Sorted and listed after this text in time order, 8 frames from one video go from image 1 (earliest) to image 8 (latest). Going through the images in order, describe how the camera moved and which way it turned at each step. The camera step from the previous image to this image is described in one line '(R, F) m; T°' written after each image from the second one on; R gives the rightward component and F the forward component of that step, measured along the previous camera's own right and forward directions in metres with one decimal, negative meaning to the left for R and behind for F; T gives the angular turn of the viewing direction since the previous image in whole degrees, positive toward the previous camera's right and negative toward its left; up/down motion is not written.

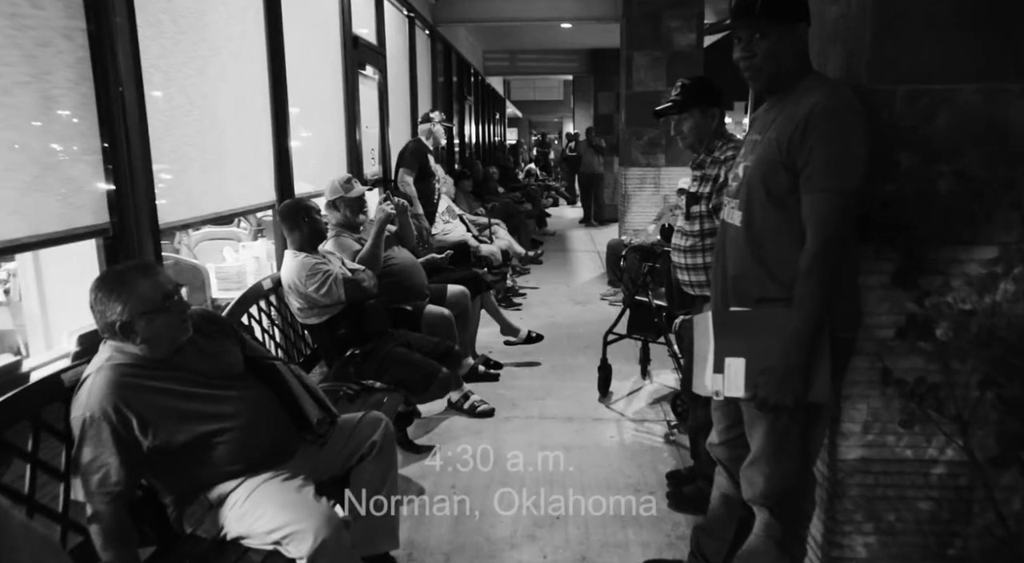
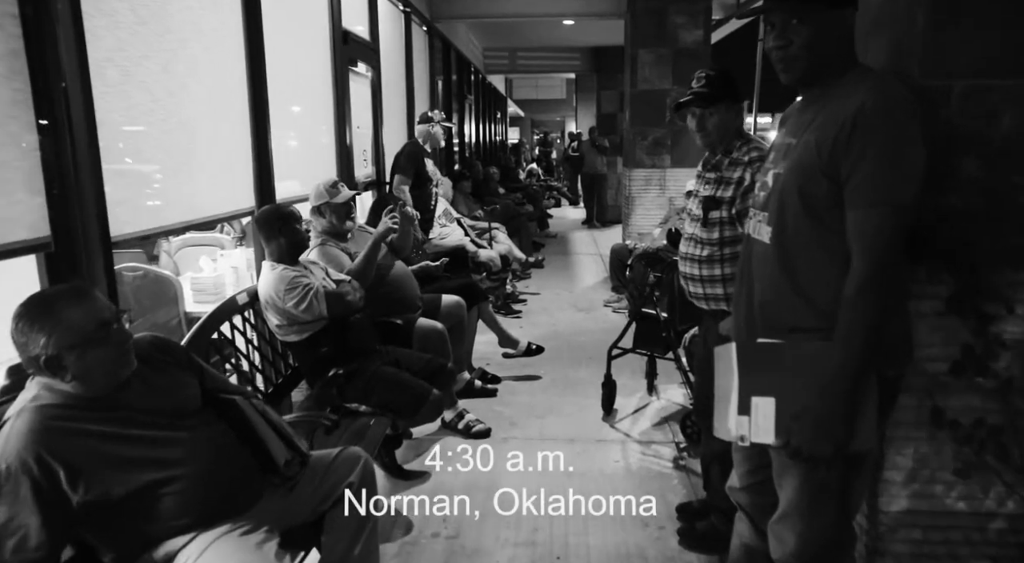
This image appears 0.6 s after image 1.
(0.0, +0.3) m; 0°
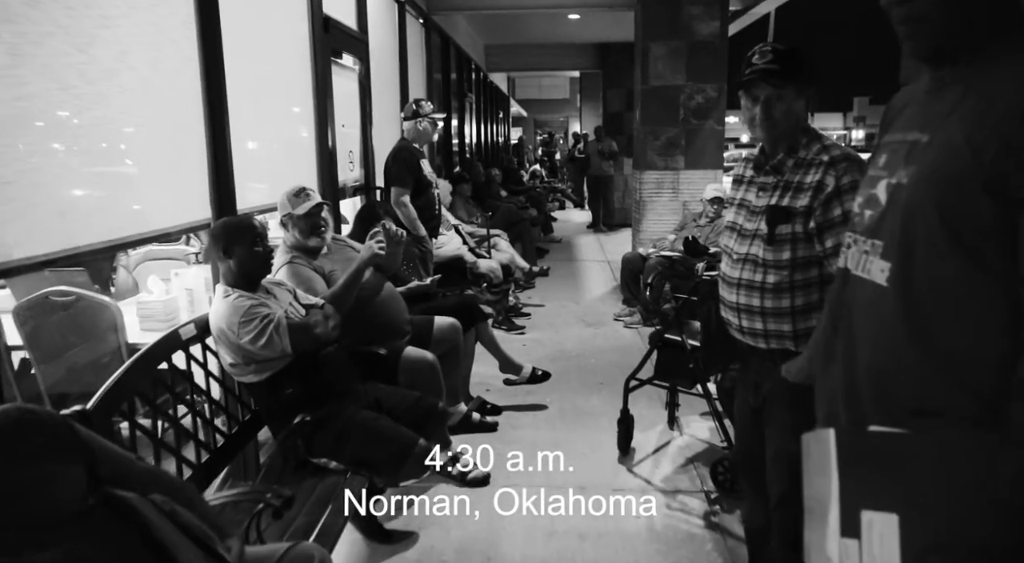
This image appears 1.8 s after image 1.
(0.0, +0.5) m; 0°
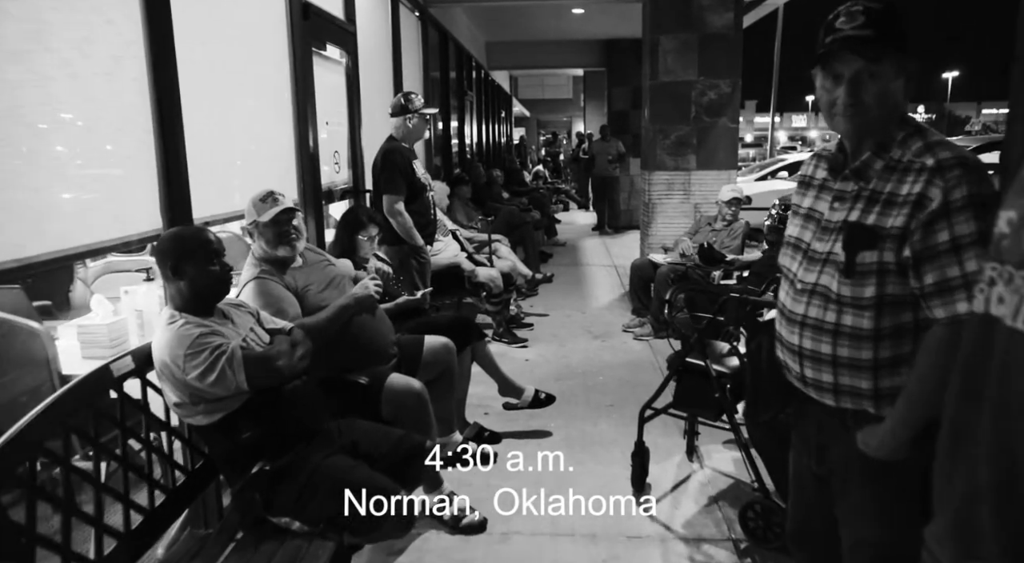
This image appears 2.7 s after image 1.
(0.0, +0.4) m; 0°
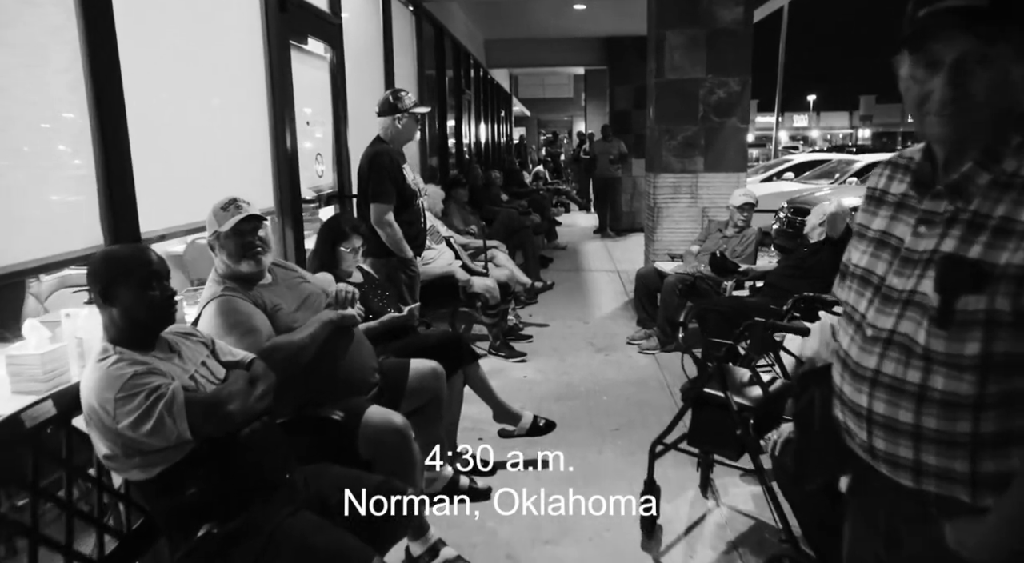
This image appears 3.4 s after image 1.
(0.0, +0.3) m; 0°
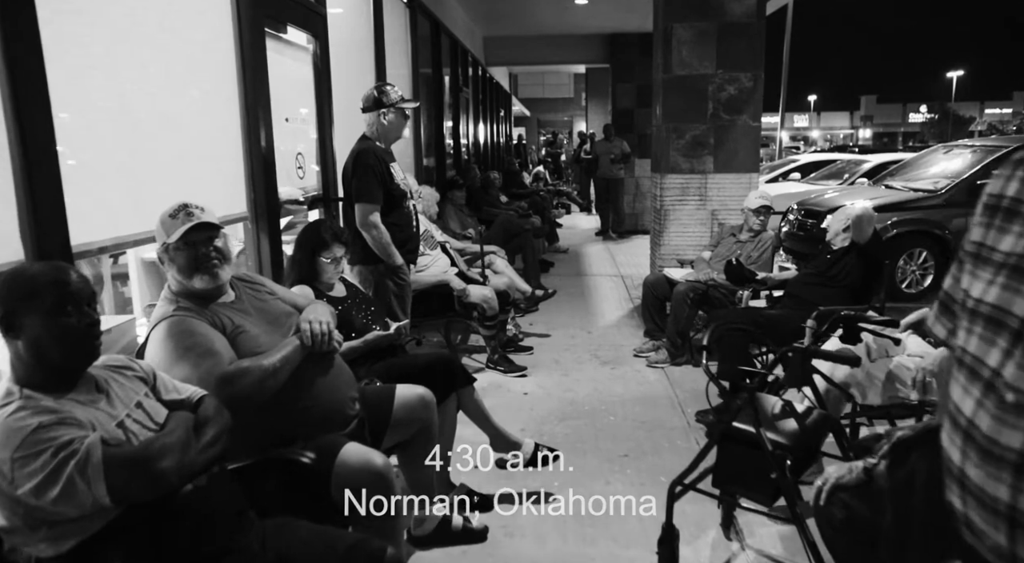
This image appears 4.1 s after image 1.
(0.0, +0.3) m; 0°
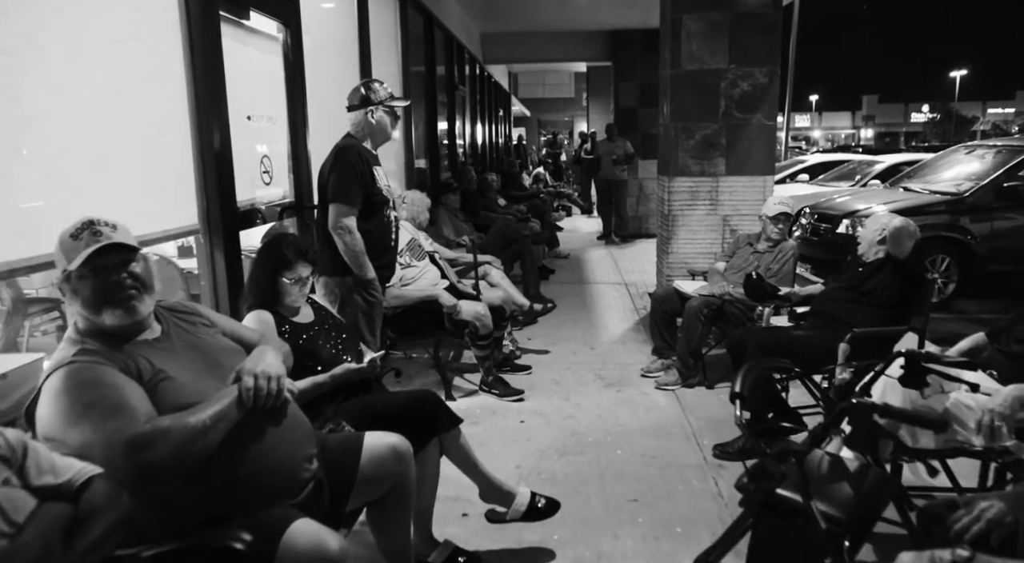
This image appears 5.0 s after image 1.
(0.0, +0.4) m; 0°
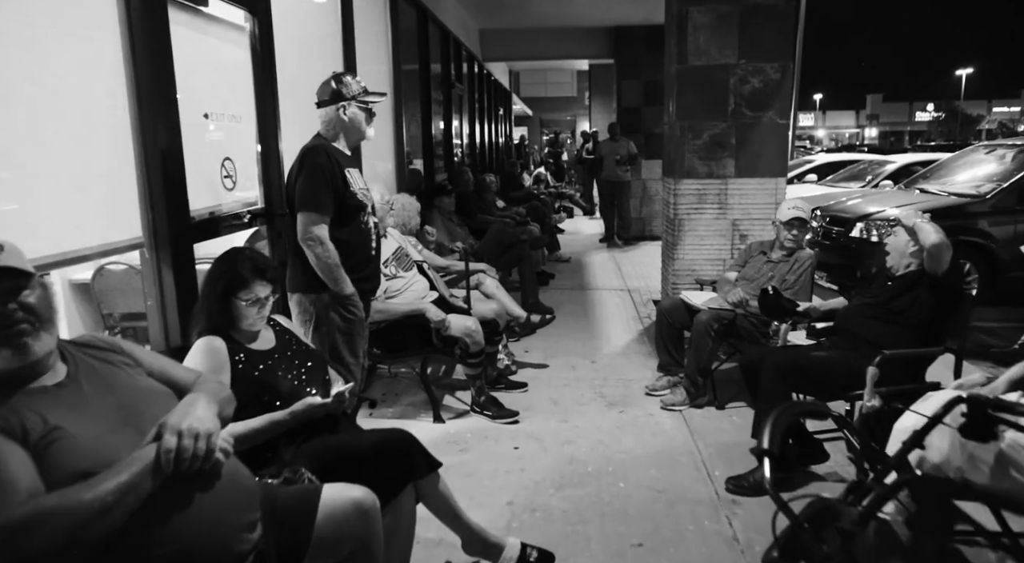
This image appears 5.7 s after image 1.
(+0.1, +0.3) m; 0°
